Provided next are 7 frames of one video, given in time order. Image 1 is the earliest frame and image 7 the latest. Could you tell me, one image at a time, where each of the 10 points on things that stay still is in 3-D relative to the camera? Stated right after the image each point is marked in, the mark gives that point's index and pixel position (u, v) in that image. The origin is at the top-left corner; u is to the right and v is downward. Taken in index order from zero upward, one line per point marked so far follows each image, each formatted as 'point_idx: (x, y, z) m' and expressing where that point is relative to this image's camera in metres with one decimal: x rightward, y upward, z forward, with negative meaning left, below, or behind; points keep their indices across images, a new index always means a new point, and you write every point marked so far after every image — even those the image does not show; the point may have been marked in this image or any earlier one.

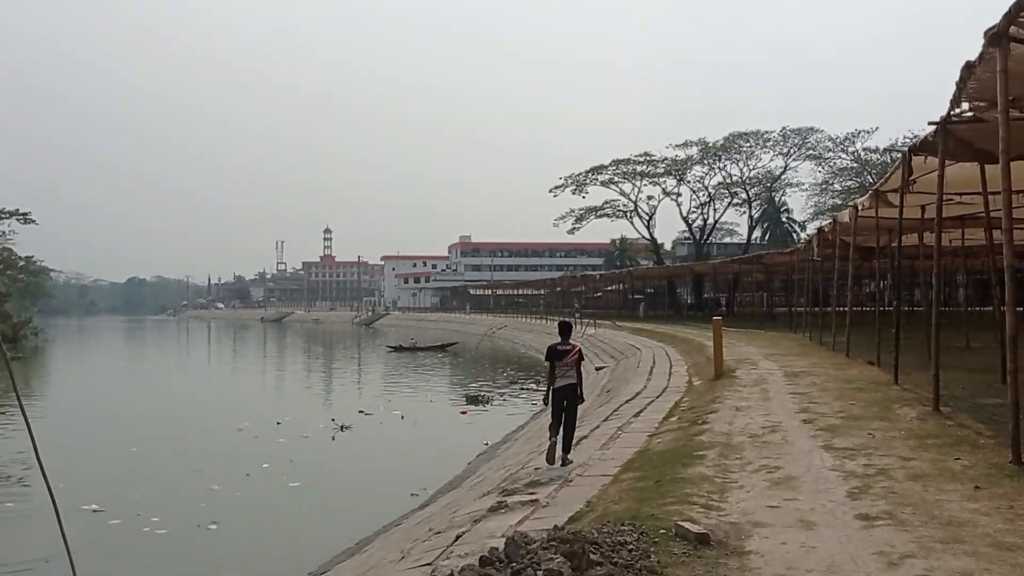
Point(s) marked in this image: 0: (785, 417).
0: (+2.9, -1.4, +9.1) m
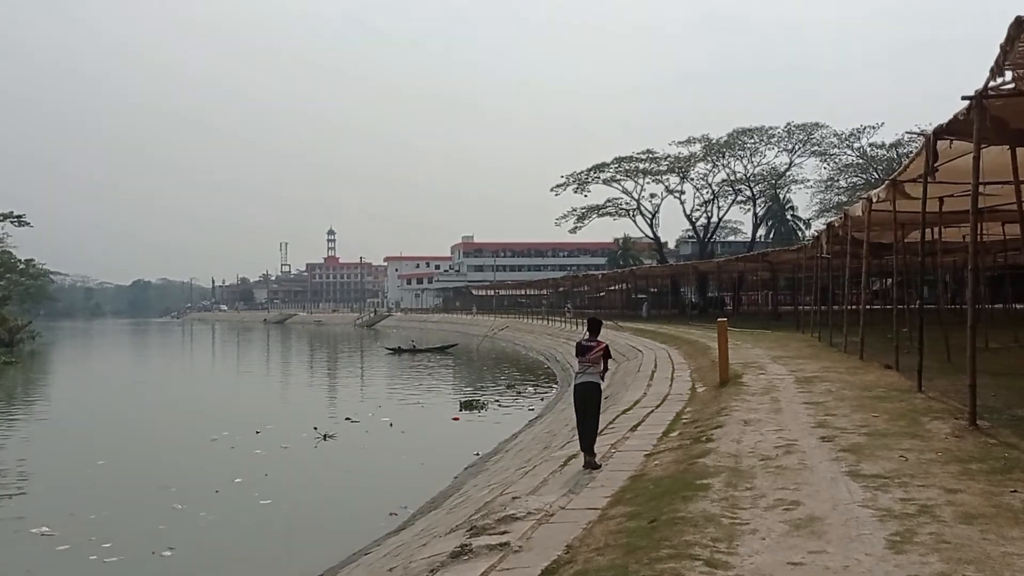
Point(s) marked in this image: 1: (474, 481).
0: (+2.7, -1.4, +8.0) m
1: (-0.5, -2.8, +12.1) m
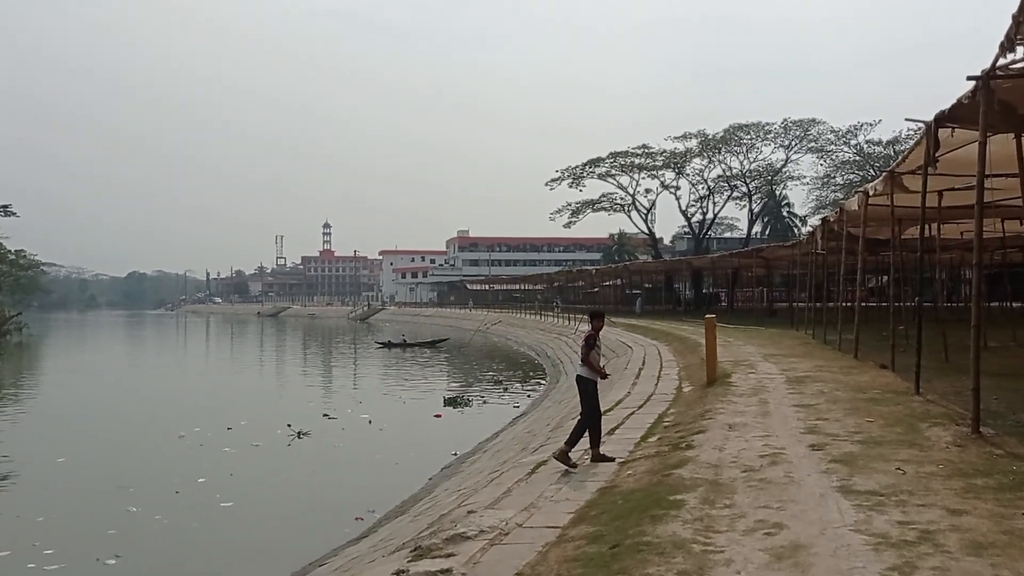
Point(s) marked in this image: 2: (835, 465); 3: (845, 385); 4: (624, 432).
0: (+2.4, -1.3, +7.4) m
1: (-0.9, -2.7, +11.4) m
2: (+2.4, -1.3, +6.2) m
3: (+4.5, -1.3, +11.4) m
4: (+1.2, -1.6, +9.2) m
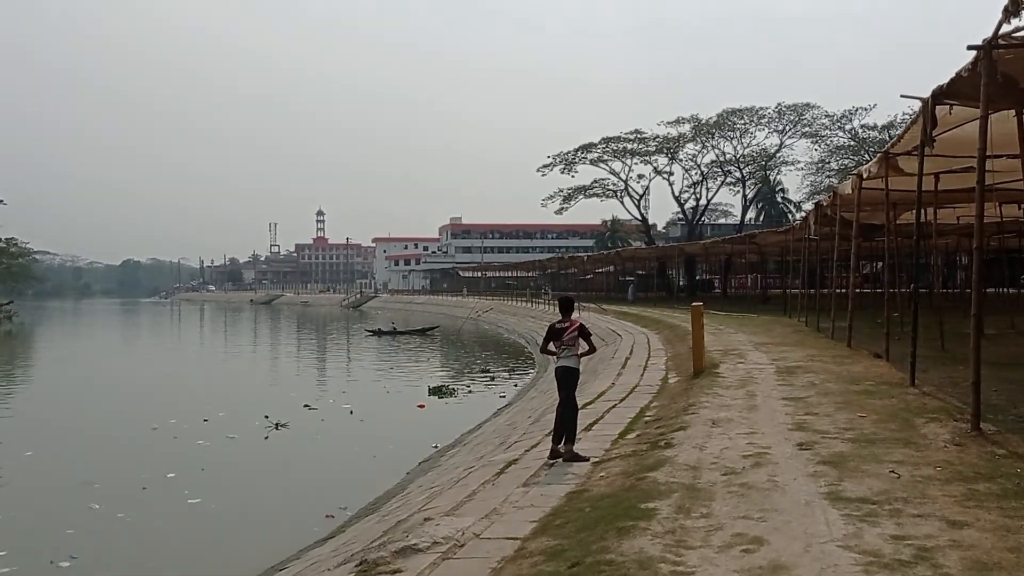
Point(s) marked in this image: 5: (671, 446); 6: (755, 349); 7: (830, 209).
0: (+2.2, -1.2, +6.9) m
1: (-1.2, -2.5, +10.9) m
2: (+2.1, -1.2, +5.7) m
3: (+4.2, -1.1, +10.9) m
4: (+0.9, -1.4, +8.7) m
5: (+1.3, -1.3, +6.8) m
6: (+4.5, -1.1, +15.7) m
7: (+7.2, +1.8, +19.1) m
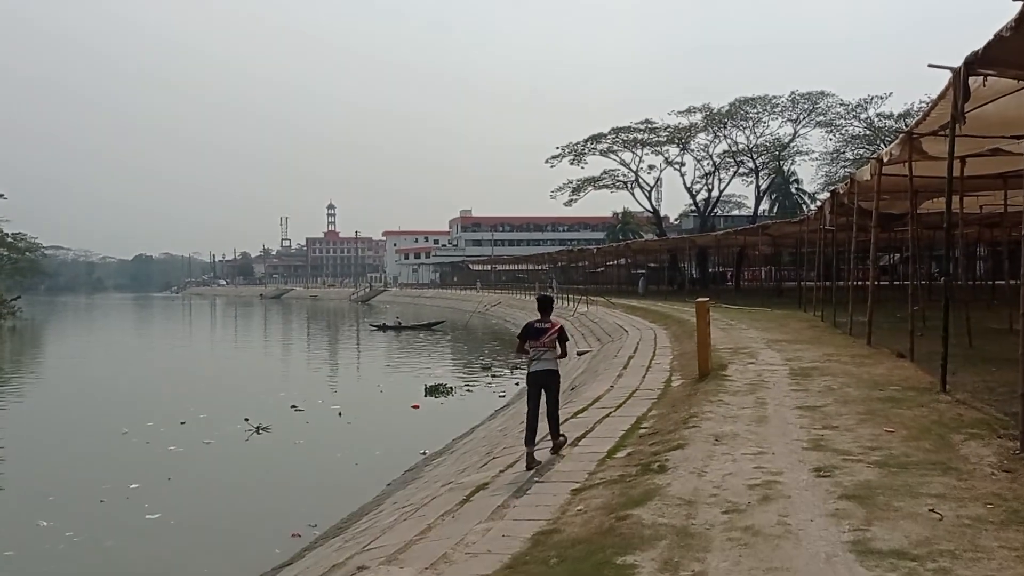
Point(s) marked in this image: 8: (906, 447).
0: (+1.9, -1.2, +5.9) m
1: (-1.3, -2.4, +9.9) m
2: (+1.9, -1.2, +4.7) m
3: (+4.0, -1.1, +9.8) m
4: (+0.7, -1.4, +7.7) m
5: (+1.0, -1.3, +5.8) m
6: (+4.4, -1.0, +14.6) m
7: (+7.1, +1.9, +18.0) m
8: (+2.9, -1.2, +6.2) m
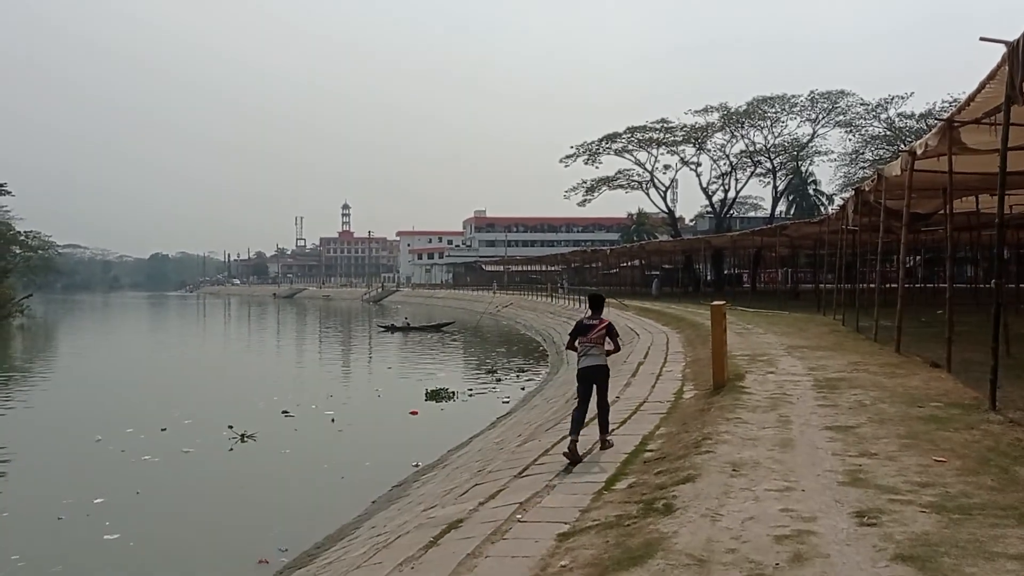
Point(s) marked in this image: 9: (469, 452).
0: (+1.8, -1.2, +4.8) m
1: (-1.4, -2.4, +9.0) m
2: (+1.7, -1.2, +3.6) m
3: (+3.9, -1.1, +8.7) m
4: (+0.6, -1.4, +6.6) m
5: (+0.9, -1.3, +4.8) m
6: (+4.4, -1.0, +13.5) m
7: (+7.2, +1.9, +16.9) m
8: (+2.7, -1.2, +5.1) m
9: (-0.7, -2.5, +13.0) m
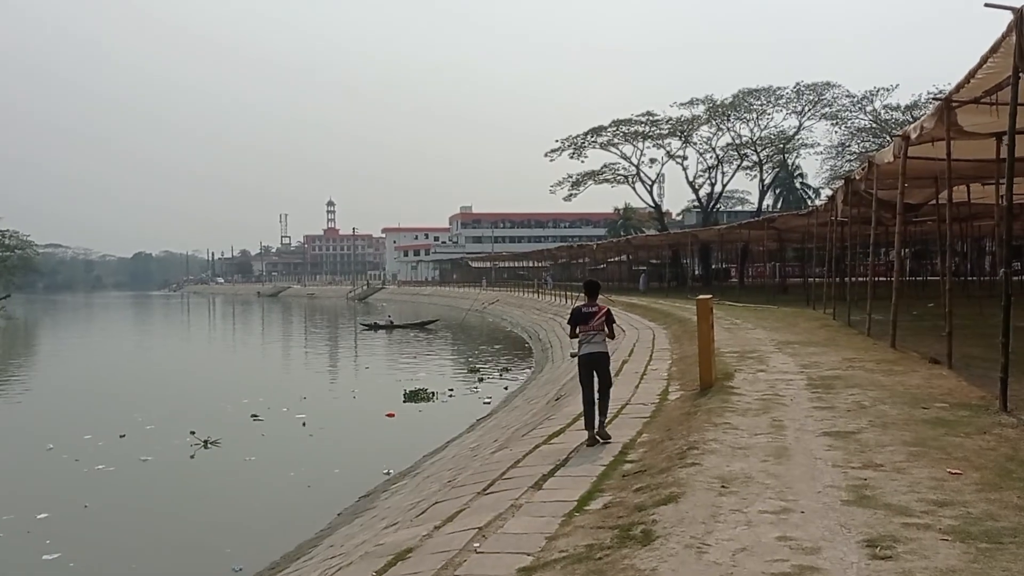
0: (+1.5, -1.2, +4.1) m
1: (-1.7, -2.4, +8.2) m
2: (+1.5, -1.2, +2.9) m
3: (+3.6, -1.0, +8.1) m
4: (+0.4, -1.3, +5.9) m
5: (+0.7, -1.2, +4.1) m
6: (+4.0, -0.9, +12.9) m
7: (+6.8, +2.0, +16.2) m
8: (+2.5, -1.1, +4.4) m
9: (-1.1, -2.5, +12.3) m
